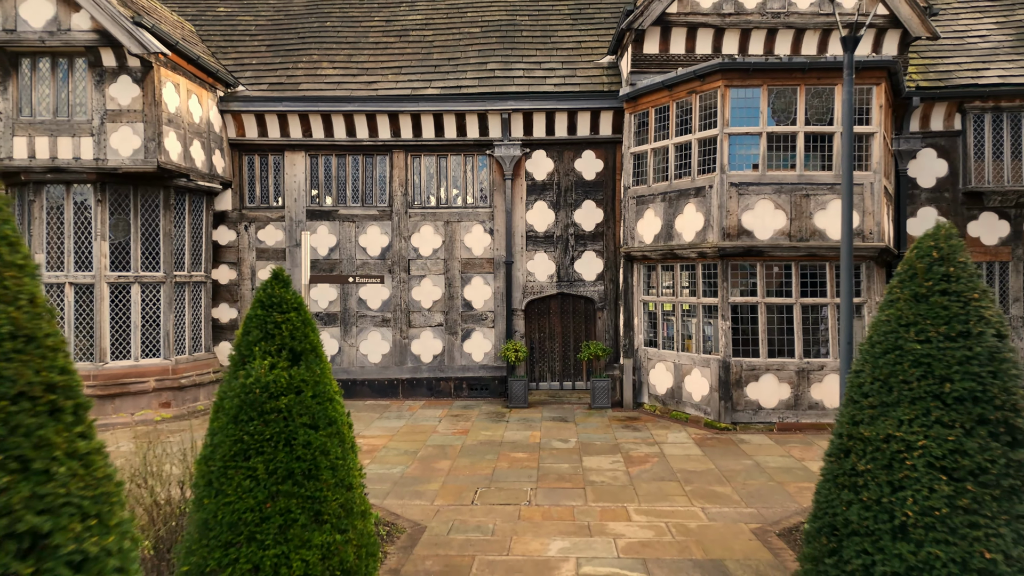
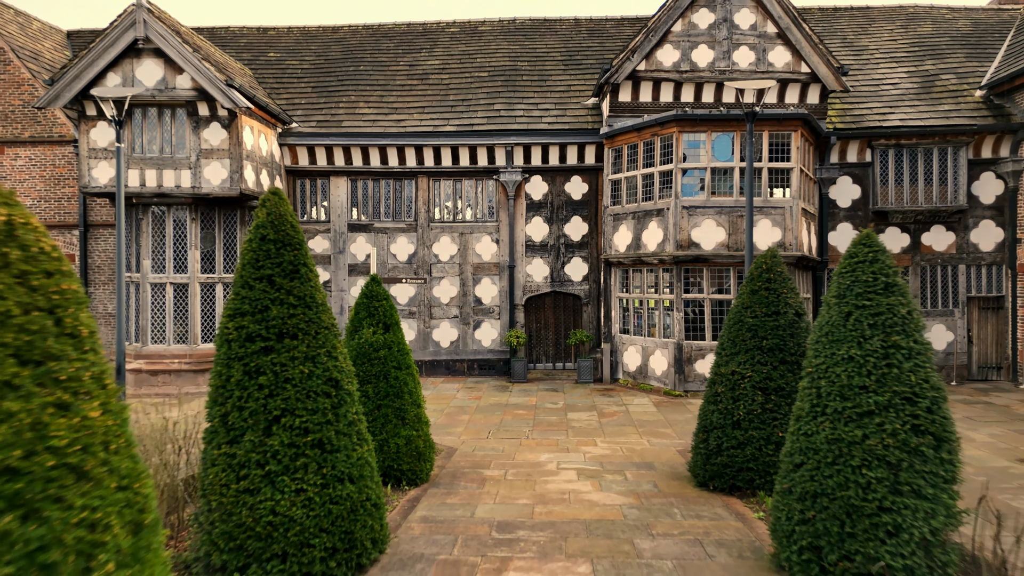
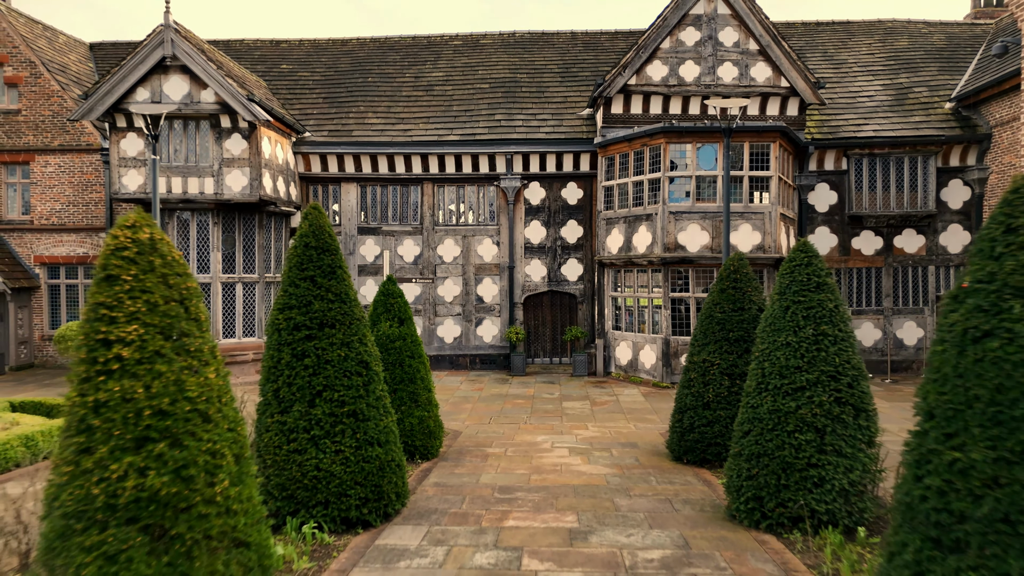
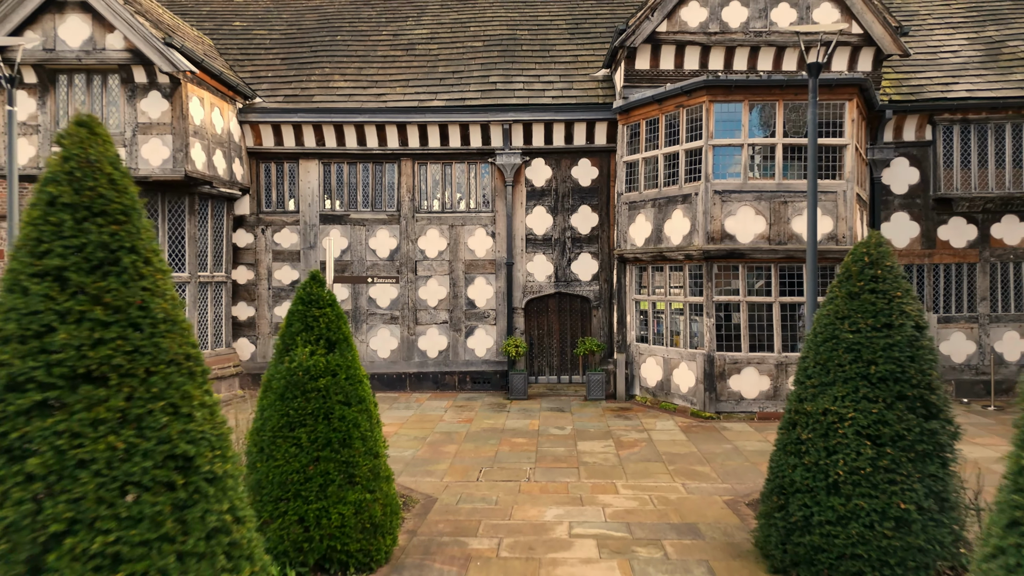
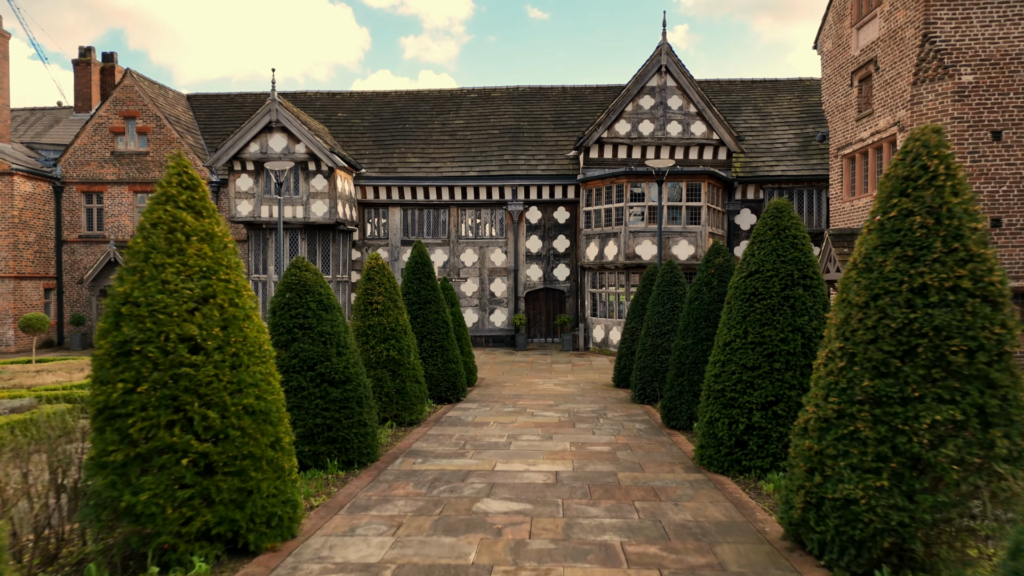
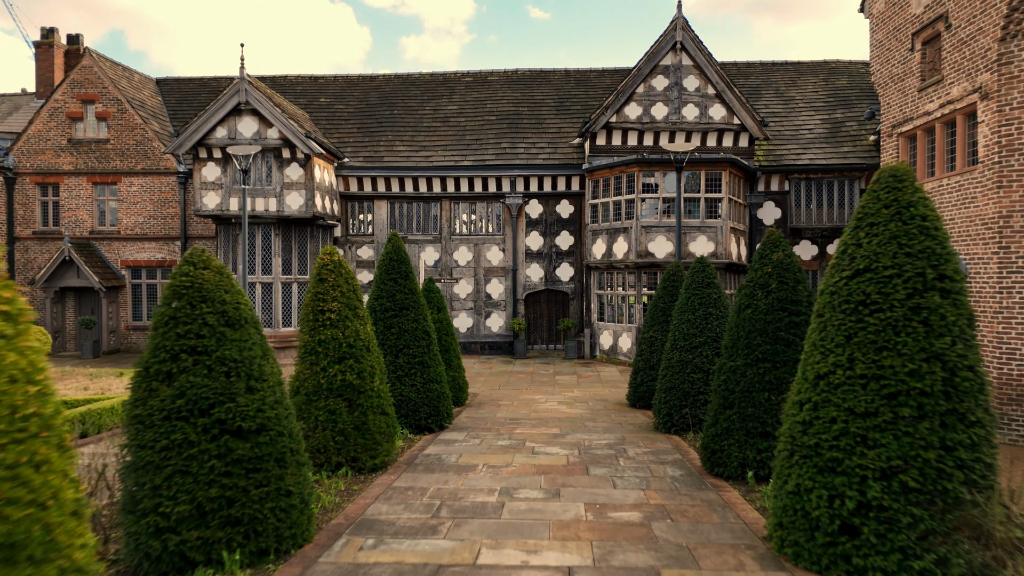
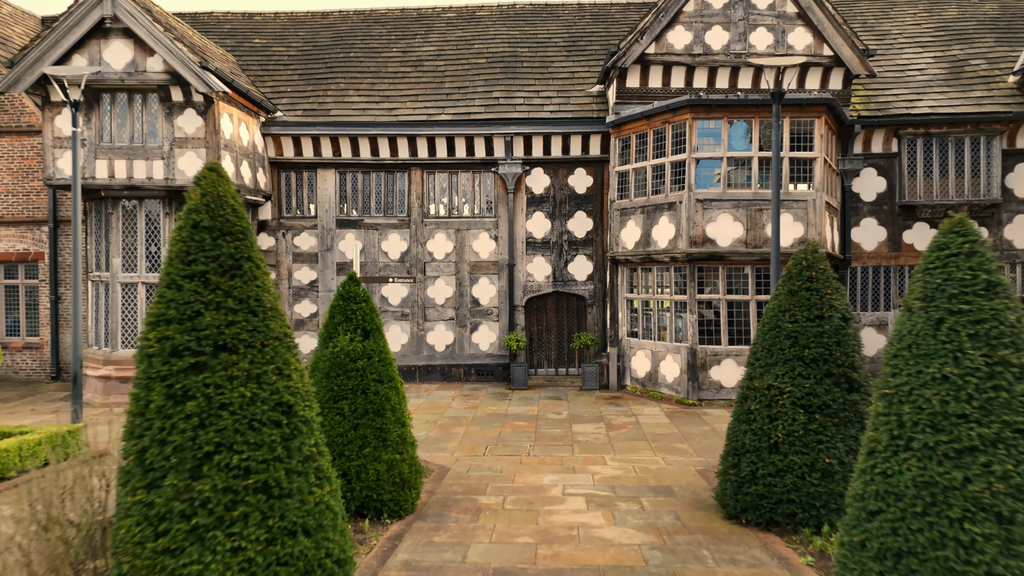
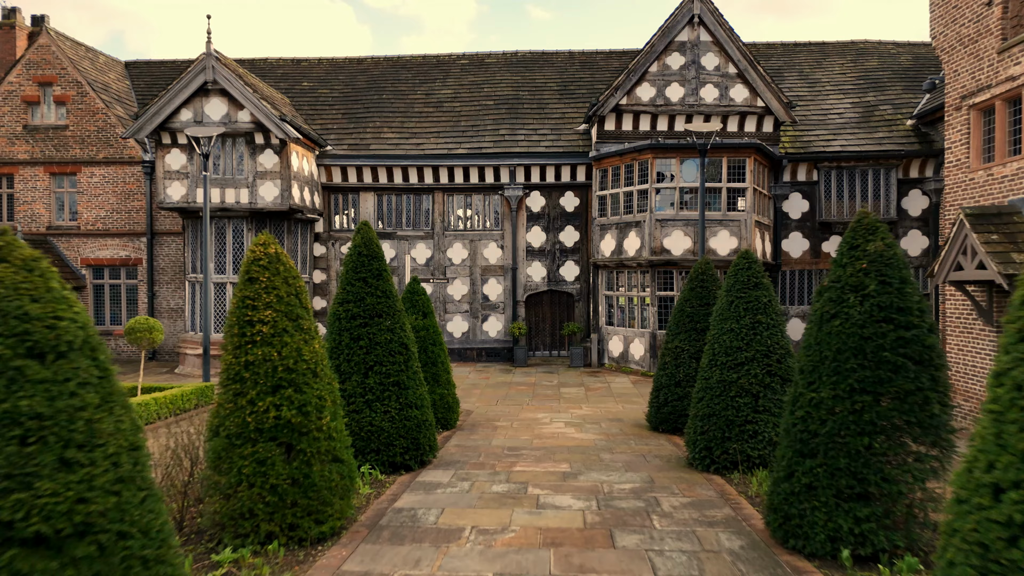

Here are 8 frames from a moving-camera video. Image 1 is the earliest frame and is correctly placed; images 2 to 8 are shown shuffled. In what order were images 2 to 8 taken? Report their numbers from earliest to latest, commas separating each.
4, 7, 2, 3, 8, 6, 5
